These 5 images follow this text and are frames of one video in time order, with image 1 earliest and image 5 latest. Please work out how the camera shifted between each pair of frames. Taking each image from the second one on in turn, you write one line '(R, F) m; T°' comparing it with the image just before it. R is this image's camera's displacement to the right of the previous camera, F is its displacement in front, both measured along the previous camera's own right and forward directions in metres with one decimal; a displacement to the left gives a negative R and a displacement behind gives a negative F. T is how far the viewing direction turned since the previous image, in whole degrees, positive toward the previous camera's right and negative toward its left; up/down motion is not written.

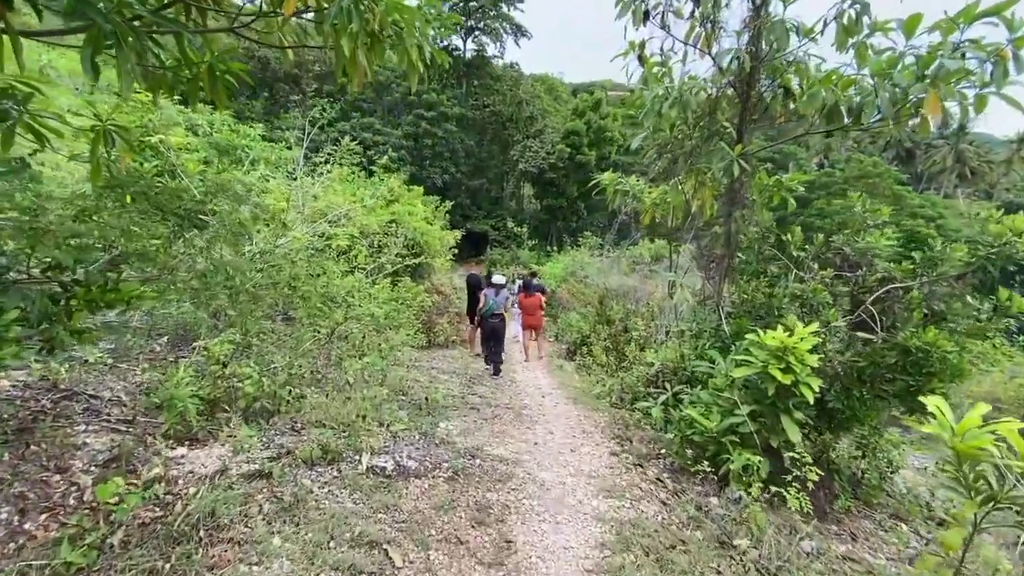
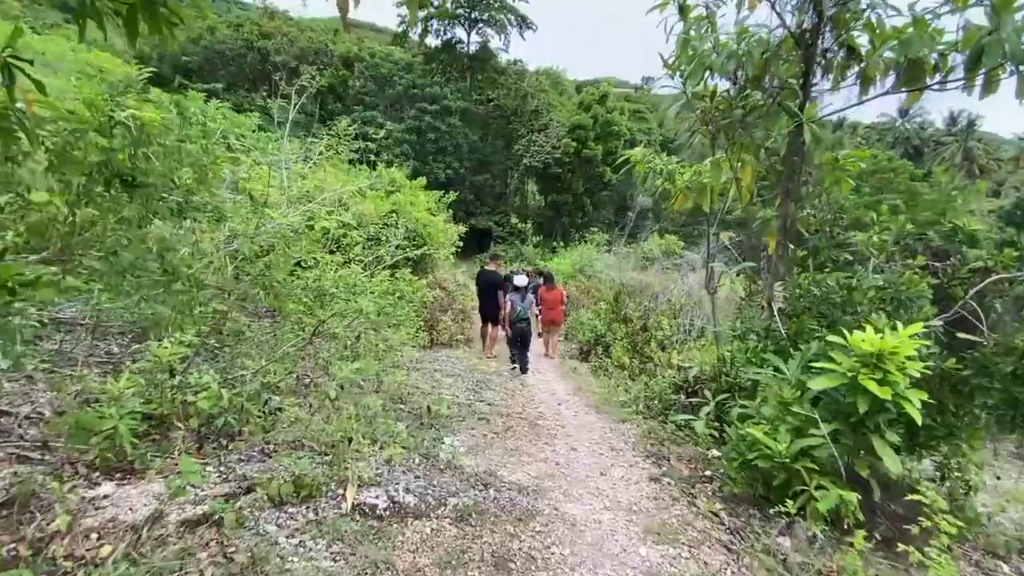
(-0.1, +0.8) m; 0°
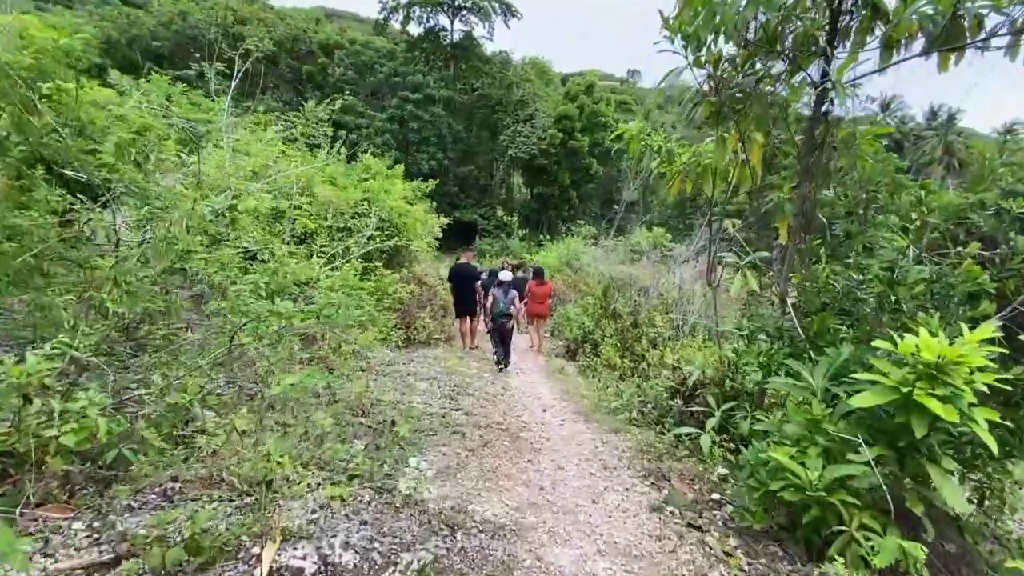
(+0.1, +0.6) m; +2°
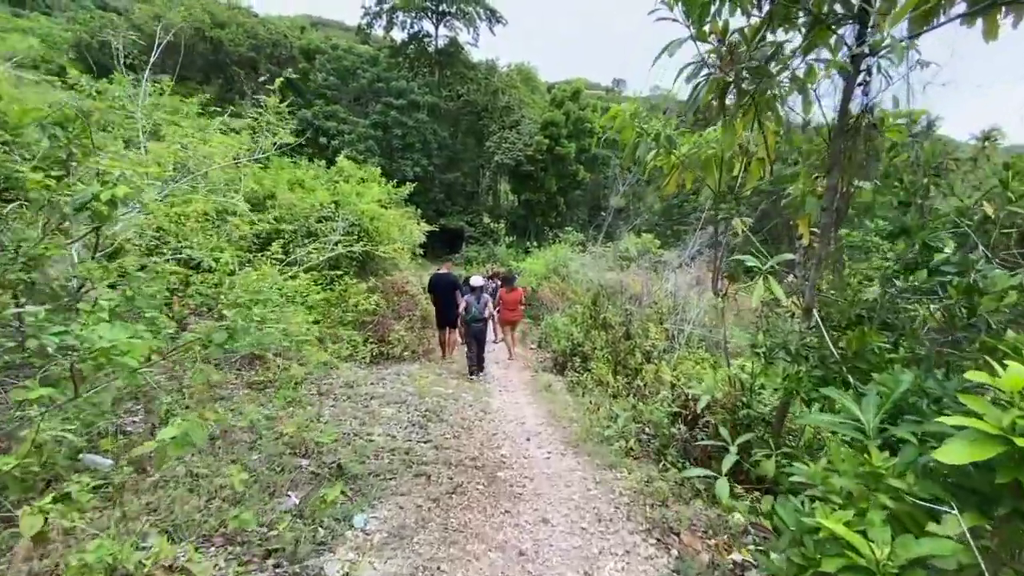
(+0.1, +0.7) m; +1°
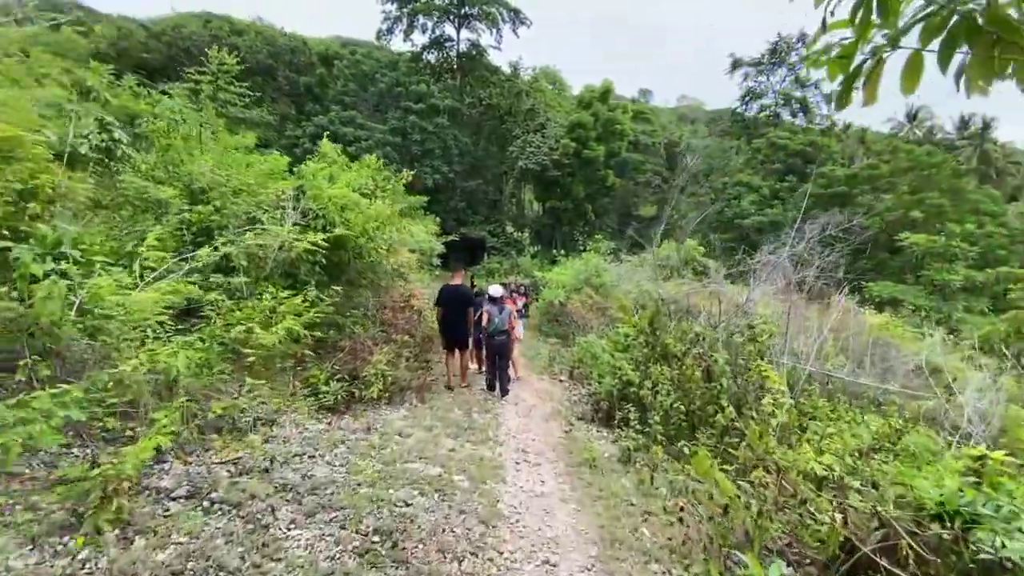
(0.0, +2.5) m; -3°
